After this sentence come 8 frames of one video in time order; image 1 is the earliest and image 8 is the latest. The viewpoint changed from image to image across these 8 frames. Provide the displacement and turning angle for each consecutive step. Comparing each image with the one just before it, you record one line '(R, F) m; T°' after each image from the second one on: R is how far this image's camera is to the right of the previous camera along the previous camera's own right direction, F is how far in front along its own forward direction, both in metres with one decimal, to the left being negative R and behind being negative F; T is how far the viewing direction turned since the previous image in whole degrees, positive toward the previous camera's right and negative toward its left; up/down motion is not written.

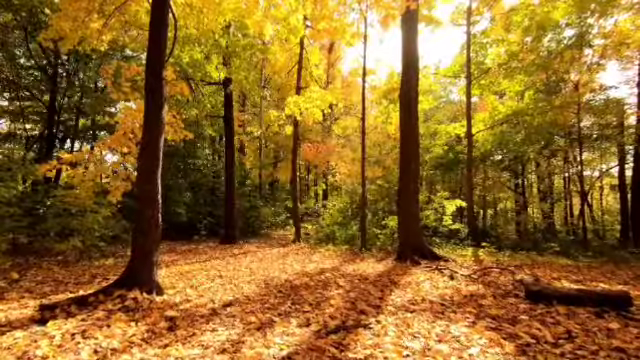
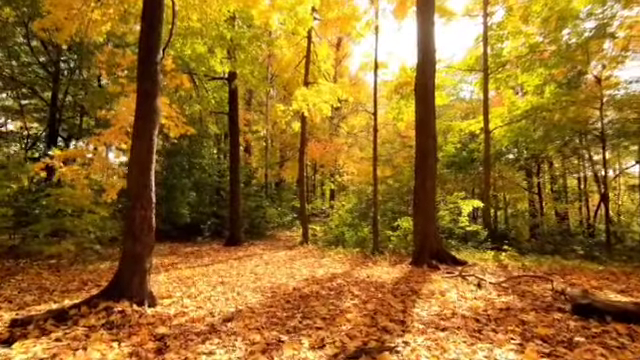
(-0.1, +0.7) m; -1°
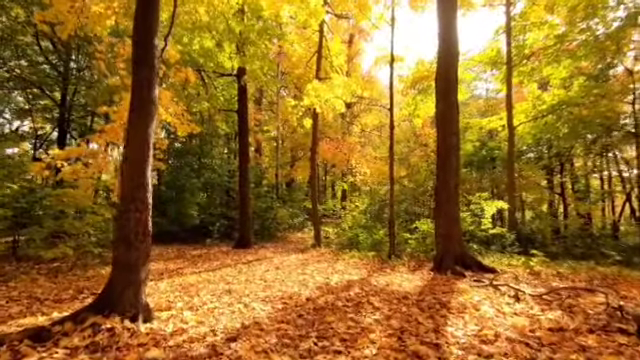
(-0.1, +0.6) m; -1°
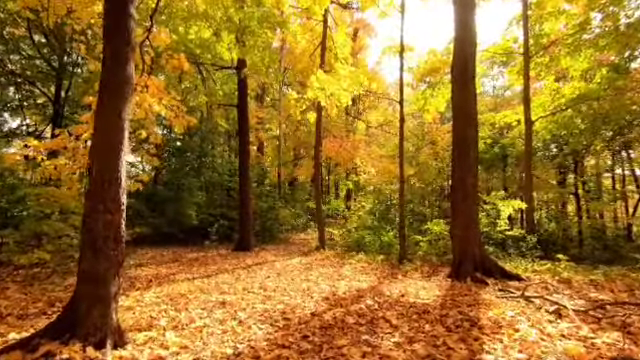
(0.0, +0.8) m; 0°
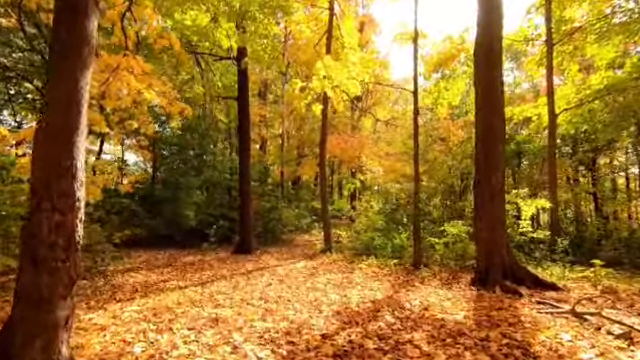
(-0.1, +0.9) m; 0°
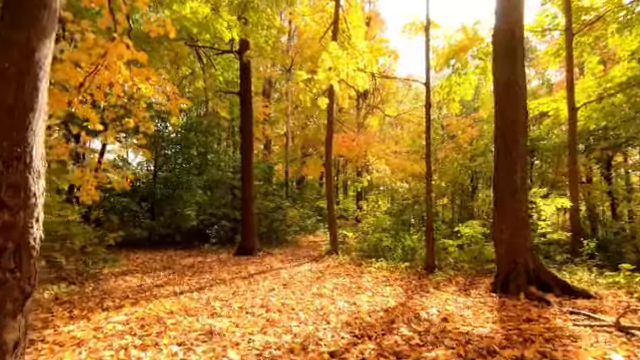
(0.0, +0.6) m; -1°
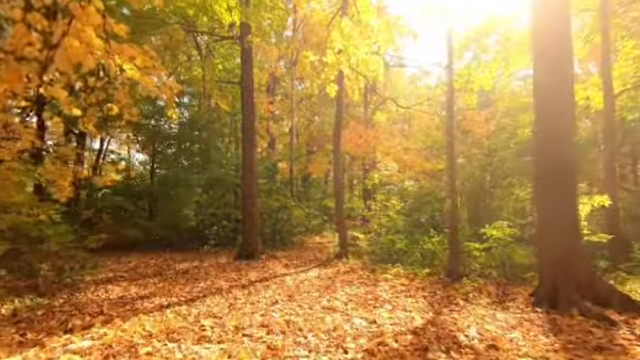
(-0.1, +1.0) m; -1°
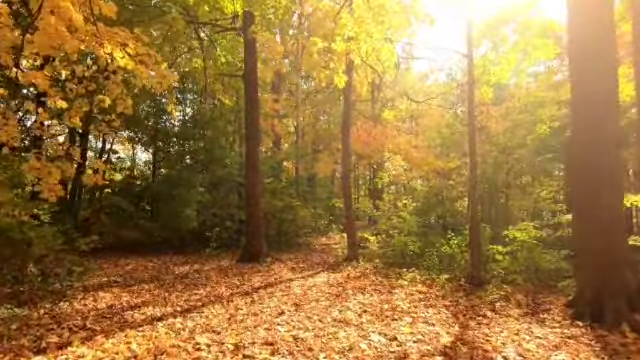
(-0.1, +0.6) m; -1°
